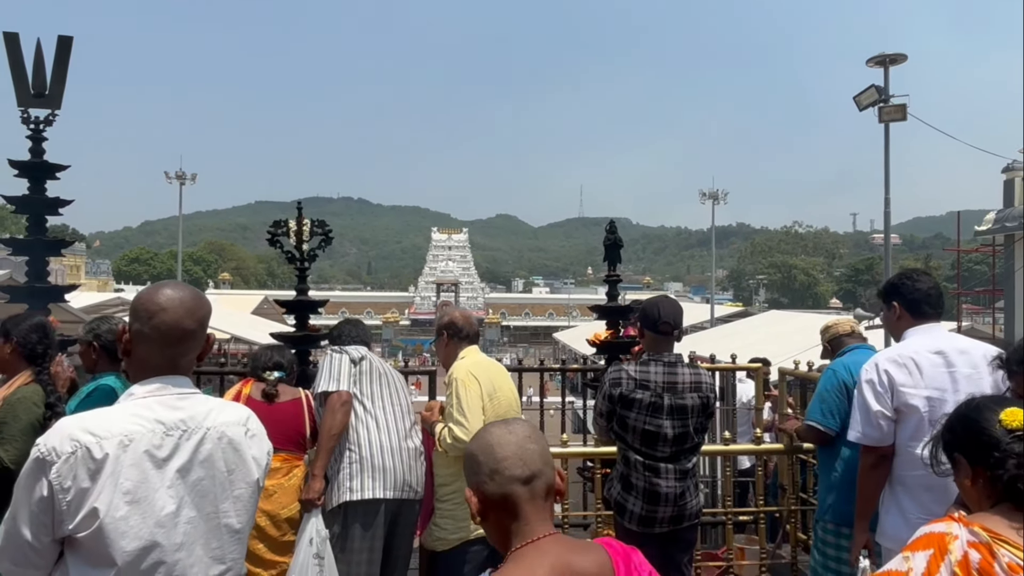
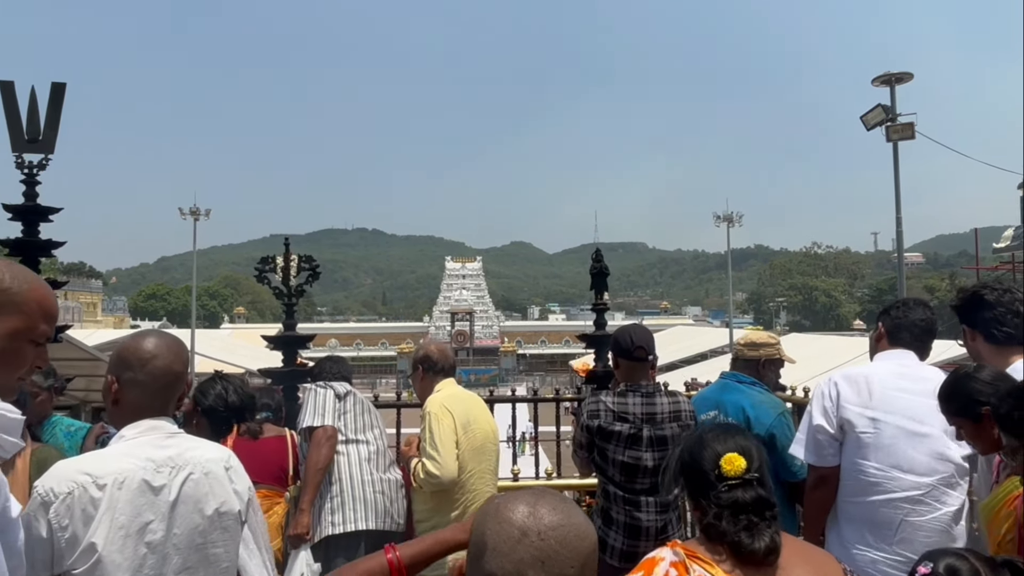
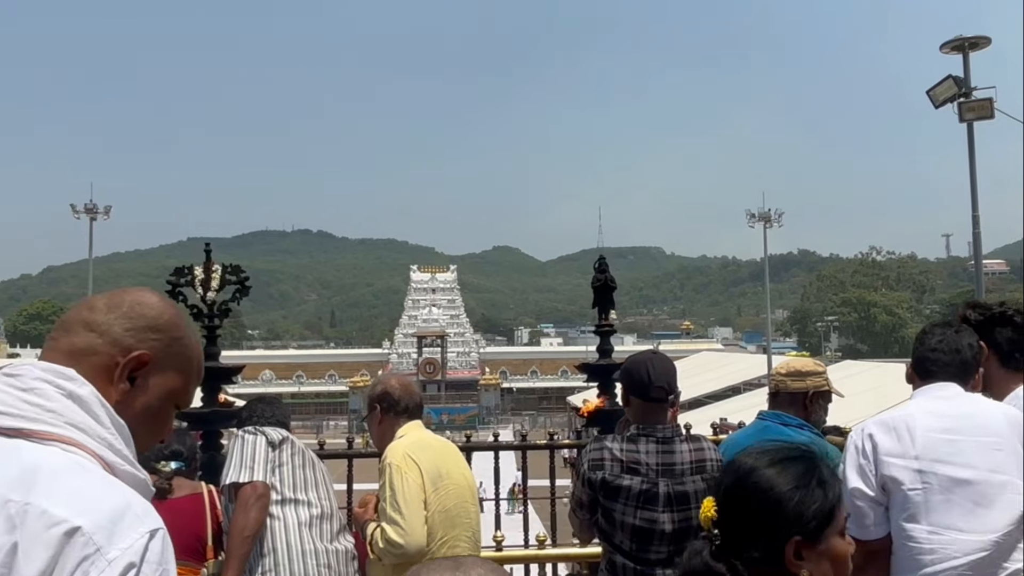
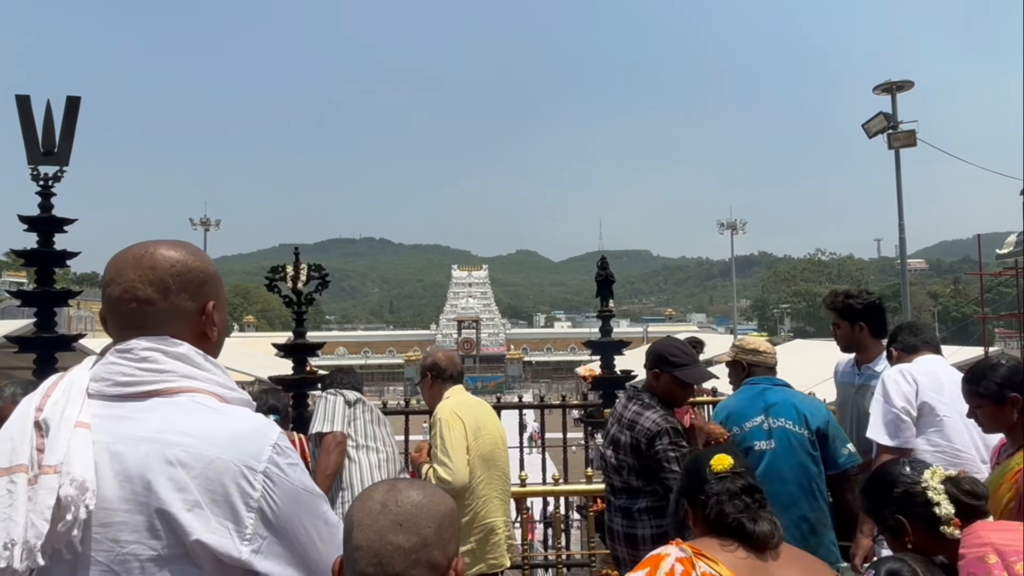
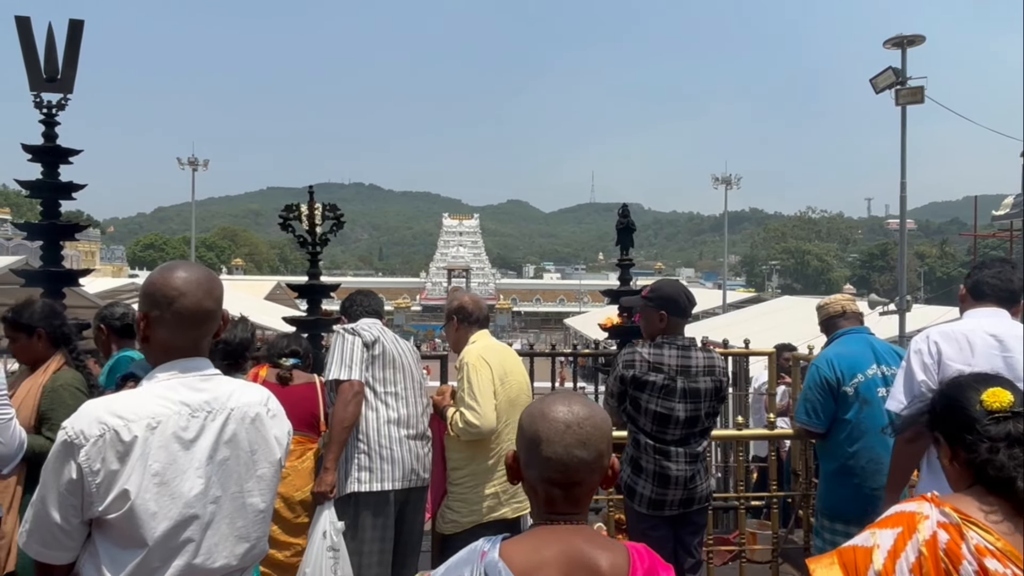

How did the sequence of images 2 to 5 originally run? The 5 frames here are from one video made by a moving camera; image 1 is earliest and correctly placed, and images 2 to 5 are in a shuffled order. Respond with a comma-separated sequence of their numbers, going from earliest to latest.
5, 2, 3, 4
